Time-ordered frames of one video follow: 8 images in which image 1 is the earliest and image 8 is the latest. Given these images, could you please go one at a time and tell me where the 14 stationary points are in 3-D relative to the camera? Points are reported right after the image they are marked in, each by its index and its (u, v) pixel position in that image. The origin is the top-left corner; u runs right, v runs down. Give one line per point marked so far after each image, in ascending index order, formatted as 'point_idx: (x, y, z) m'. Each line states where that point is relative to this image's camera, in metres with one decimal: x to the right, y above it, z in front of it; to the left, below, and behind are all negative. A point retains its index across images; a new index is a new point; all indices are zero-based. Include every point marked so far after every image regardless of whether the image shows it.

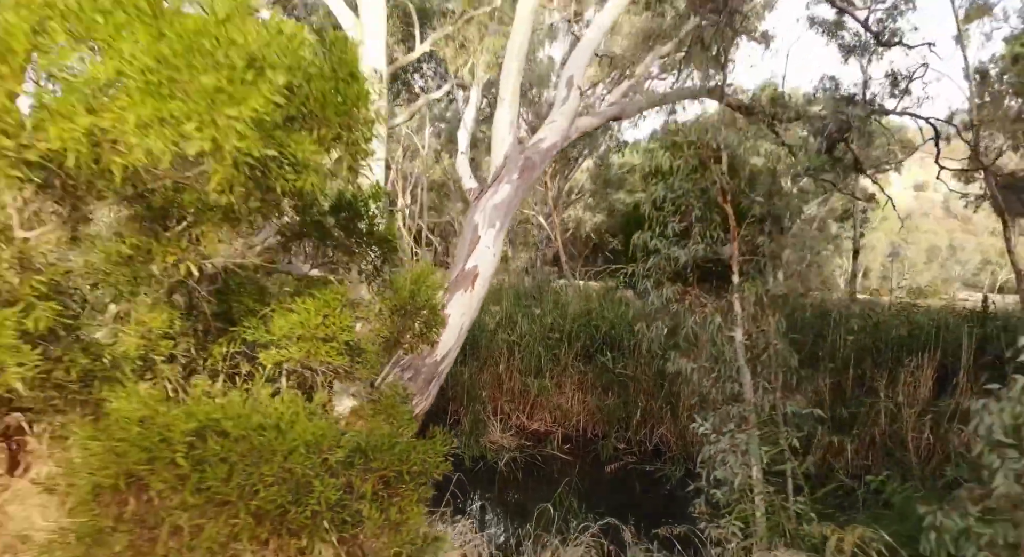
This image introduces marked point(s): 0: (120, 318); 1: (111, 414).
0: (-1.2, -0.1, +2.2) m
1: (-1.1, -0.4, +2.1) m
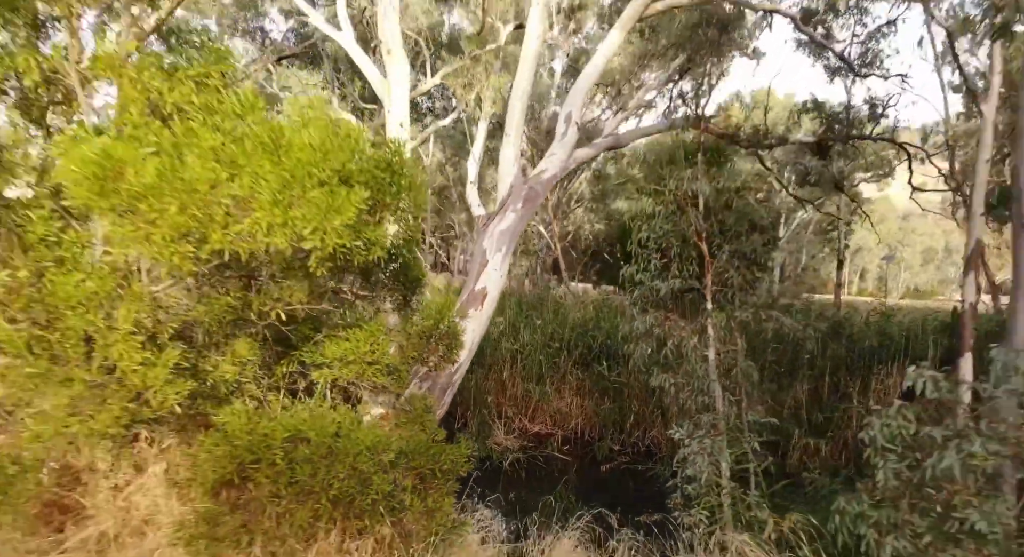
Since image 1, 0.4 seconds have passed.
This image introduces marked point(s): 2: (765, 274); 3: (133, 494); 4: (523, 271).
0: (-1.1, -0.3, +2.9) m
1: (-1.1, -0.5, +2.8) m
2: (+1.5, +0.3, +4.6) m
3: (-1.4, -0.8, +2.9) m
4: (+0.2, +0.2, +13.5) m
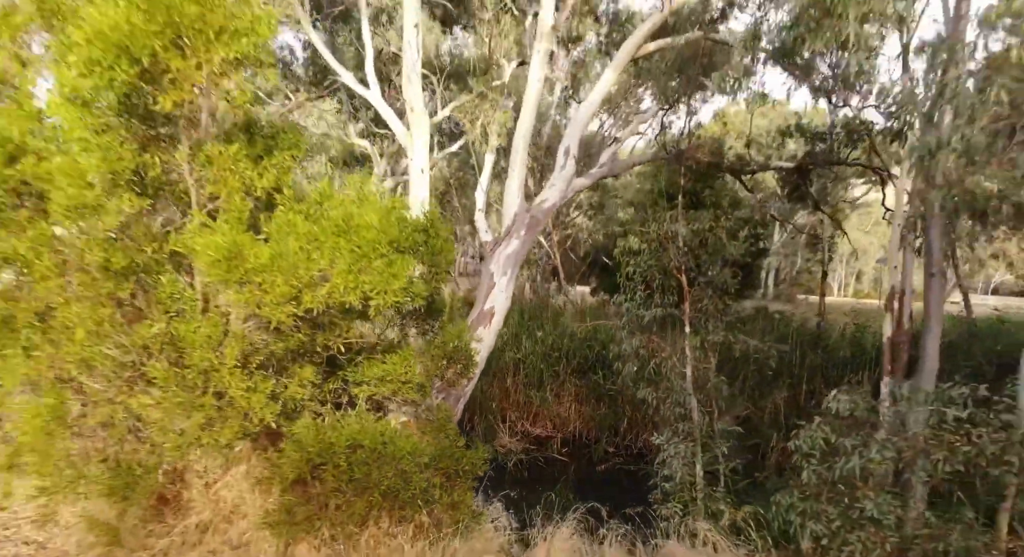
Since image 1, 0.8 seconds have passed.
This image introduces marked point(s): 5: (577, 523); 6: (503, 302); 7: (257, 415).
0: (-1.1, -0.5, +3.6) m
1: (-1.0, -0.7, +3.6) m
2: (+1.6, +0.1, +5.4) m
3: (-1.4, -1.0, +3.7) m
4: (+0.2, 0.0, +14.3) m
5: (+0.4, -1.5, +4.5) m
6: (-0.1, -0.2, +6.7) m
7: (-1.1, -0.6, +3.4) m
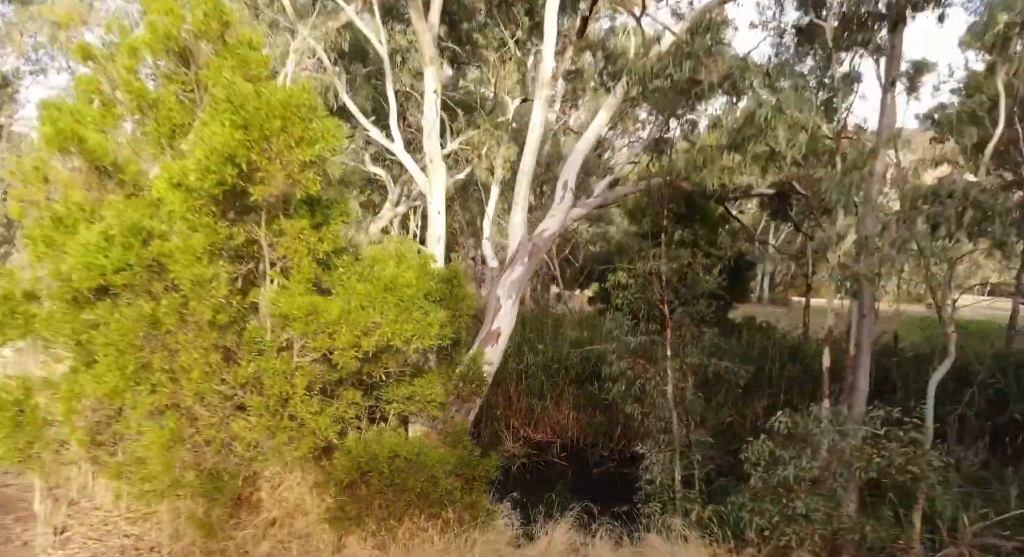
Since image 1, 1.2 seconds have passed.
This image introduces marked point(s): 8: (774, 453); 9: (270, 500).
0: (-1.0, -0.7, +4.5) m
1: (-1.0, -1.0, +4.4) m
2: (+1.6, -0.1, +6.3) m
3: (-1.3, -1.2, +4.5) m
4: (+0.3, -0.3, +15.2) m
5: (+0.4, -1.7, +5.4) m
6: (-0.1, -0.5, +7.6) m
7: (-1.1, -0.8, +4.3) m
8: (+1.6, -1.1, +4.6) m
9: (-1.4, -1.3, +4.4) m
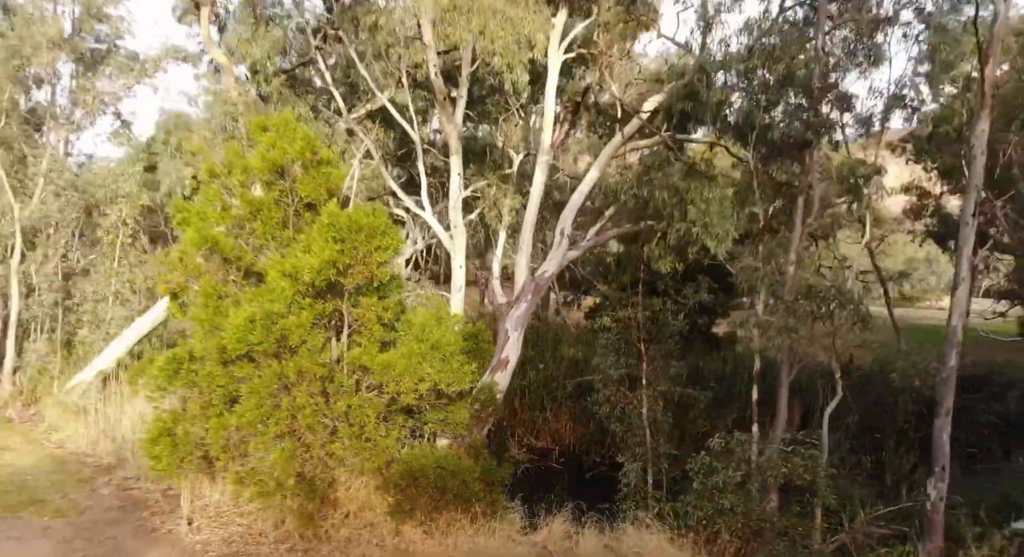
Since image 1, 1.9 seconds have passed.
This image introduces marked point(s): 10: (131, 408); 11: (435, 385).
0: (-0.9, -1.2, +6.1) m
1: (-0.9, -1.5, +6.1) m
2: (+1.7, -0.6, +7.9) m
3: (-1.2, -1.7, +6.2) m
4: (+0.3, -0.7, +16.8) m
5: (+0.5, -2.2, +7.0) m
6: (0.0, -0.9, +9.2) m
7: (-1.0, -1.3, +5.9) m
8: (+1.7, -1.5, +6.2) m
9: (-1.3, -1.8, +6.1) m
10: (-4.3, -1.4, +8.6) m
11: (-0.6, -0.8, +5.9) m
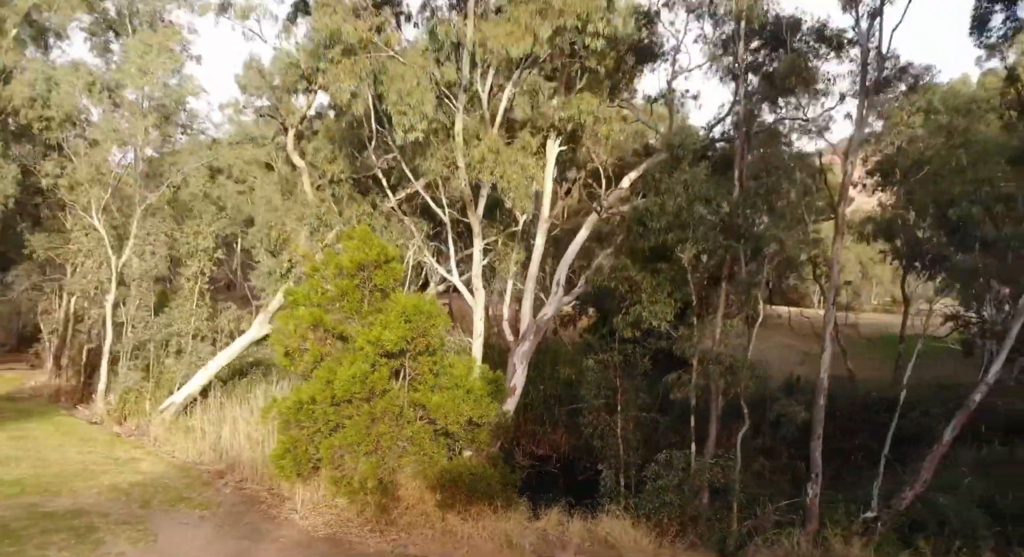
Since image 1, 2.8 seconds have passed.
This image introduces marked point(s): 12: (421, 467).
0: (-0.8, -1.9, +8.8) m
1: (-0.8, -2.2, +8.7) m
2: (+1.8, -1.4, +10.6) m
3: (-1.1, -2.4, +8.8) m
4: (+0.4, -1.5, +19.5) m
5: (+0.6, -2.9, +9.7) m
6: (+0.1, -1.7, +11.9) m
7: (-0.9, -2.0, +8.6) m
8: (+1.8, -2.3, +8.9) m
9: (-1.2, -2.5, +8.7) m
10: (-4.2, -2.2, +11.3) m
11: (-0.5, -1.6, +8.6) m
12: (-1.1, -2.2, +8.9) m
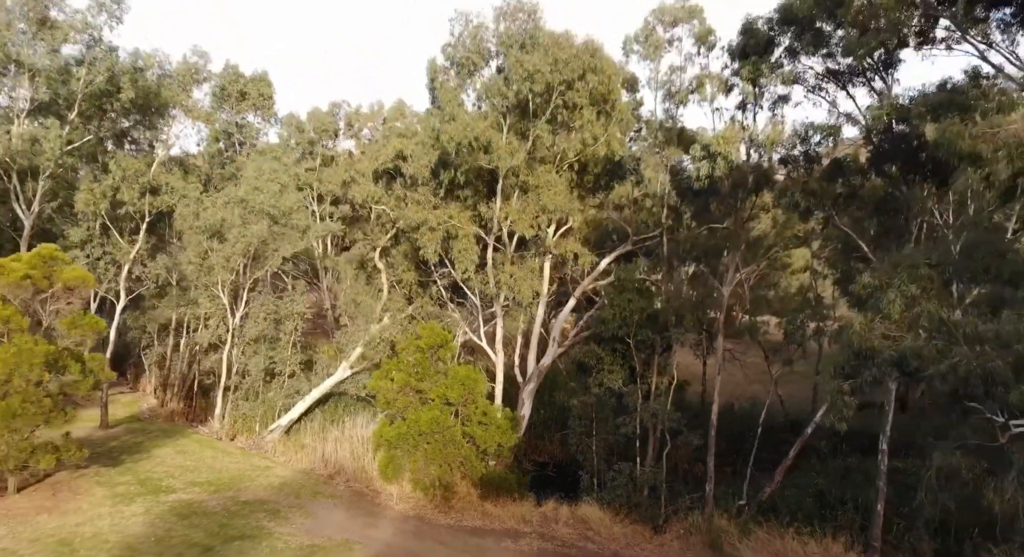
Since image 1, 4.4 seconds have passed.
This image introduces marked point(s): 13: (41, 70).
0: (-0.6, -3.4, +14.2) m
1: (-0.5, -3.6, +14.1) m
2: (+2.0, -2.8, +16.0) m
3: (-0.9, -3.9, +14.2) m
4: (+0.7, -2.9, +24.9) m
5: (+0.9, -4.4, +15.1) m
6: (+0.4, -3.1, +17.3) m
7: (-0.6, -3.5, +13.9) m
8: (+2.0, -3.7, +14.3) m
9: (-1.0, -3.9, +14.1) m
10: (-3.9, -3.6, +16.6) m
11: (-0.3, -3.0, +13.9) m
12: (-0.8, -3.7, +14.3) m
13: (-10.2, +4.5, +16.6) m
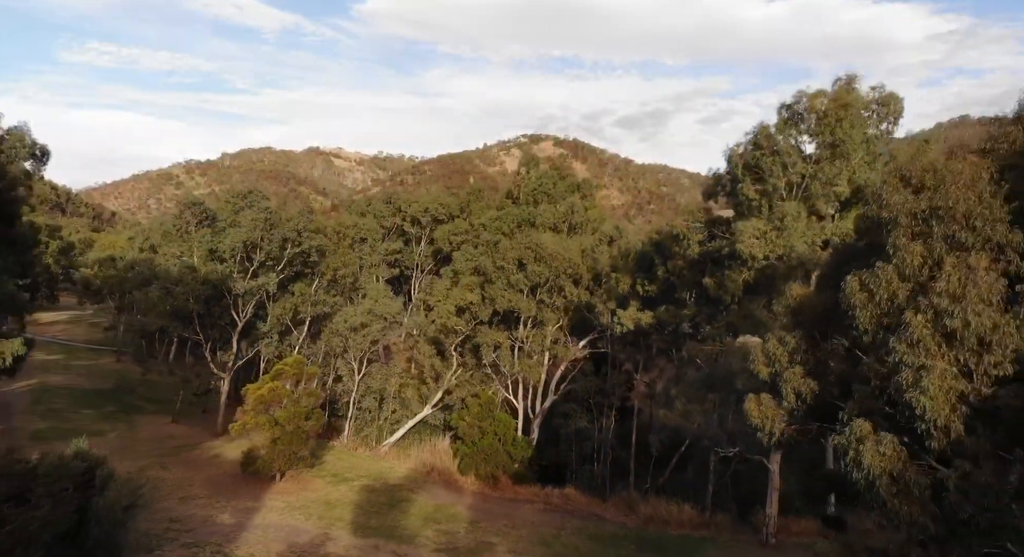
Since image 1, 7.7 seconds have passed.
0: (0.0, -6.6, +27.3) m
1: (+0.1, -6.9, +27.2) m
2: (+2.6, -6.0, +29.1) m
3: (-0.3, -7.2, +27.3) m
4: (+1.3, -6.1, +37.9) m
5: (+1.5, -7.6, +28.2) m
6: (+1.0, -6.3, +30.4) m
7: (0.0, -6.8, +27.0) m
8: (+2.6, -7.0, +27.4) m
9: (-0.4, -7.2, +27.2) m
10: (-3.3, -6.9, +29.7) m
11: (+0.3, -6.3, +27.0) m
12: (-0.2, -6.9, +27.4) m
13: (-9.6, +1.2, +29.7) m
